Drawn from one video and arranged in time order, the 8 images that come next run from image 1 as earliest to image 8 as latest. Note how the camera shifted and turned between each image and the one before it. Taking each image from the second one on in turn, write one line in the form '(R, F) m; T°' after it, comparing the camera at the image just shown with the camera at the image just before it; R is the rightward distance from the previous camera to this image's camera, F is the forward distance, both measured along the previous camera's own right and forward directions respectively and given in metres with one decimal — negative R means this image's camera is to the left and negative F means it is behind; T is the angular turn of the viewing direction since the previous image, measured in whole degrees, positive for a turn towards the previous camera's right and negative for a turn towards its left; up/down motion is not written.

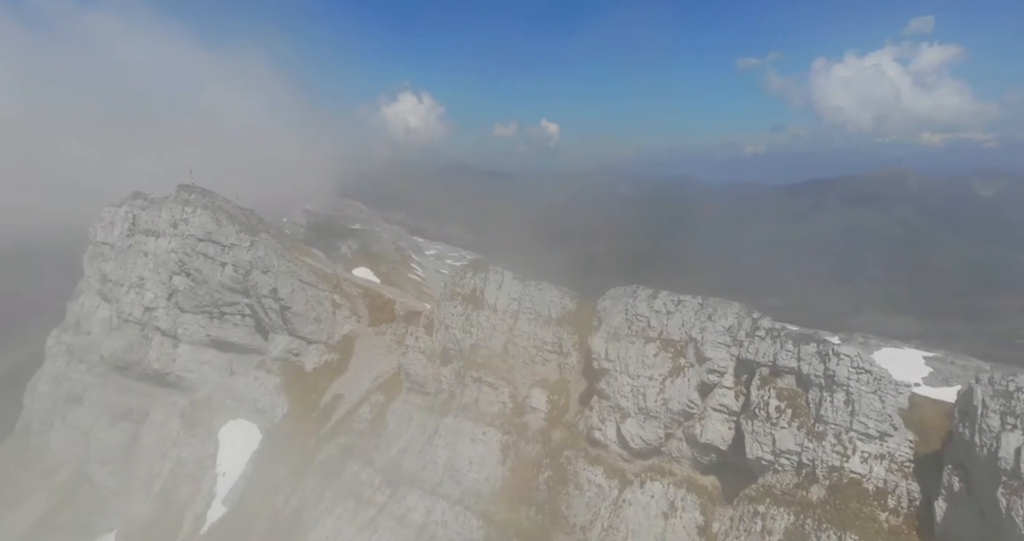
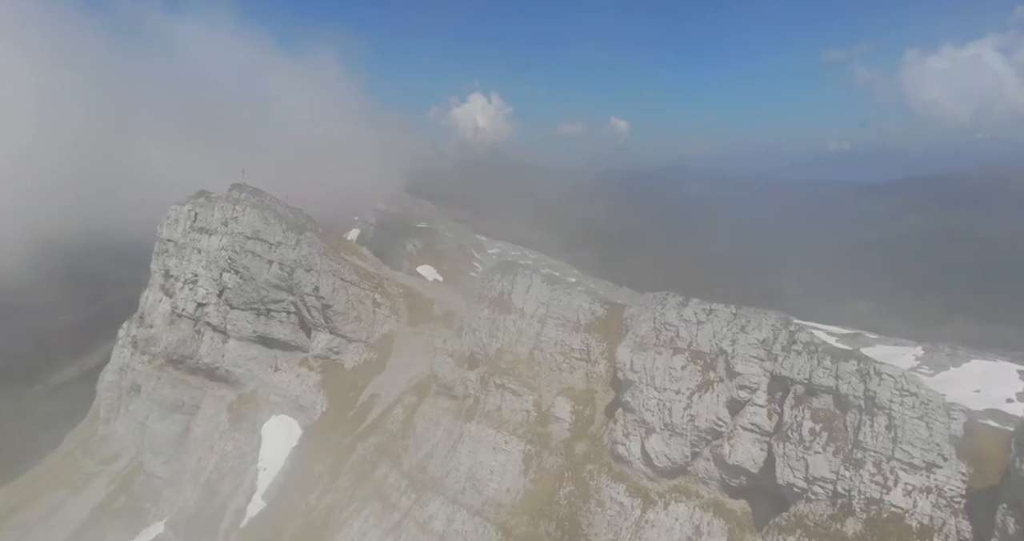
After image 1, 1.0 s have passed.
(+3.3, +2.1) m; -6°
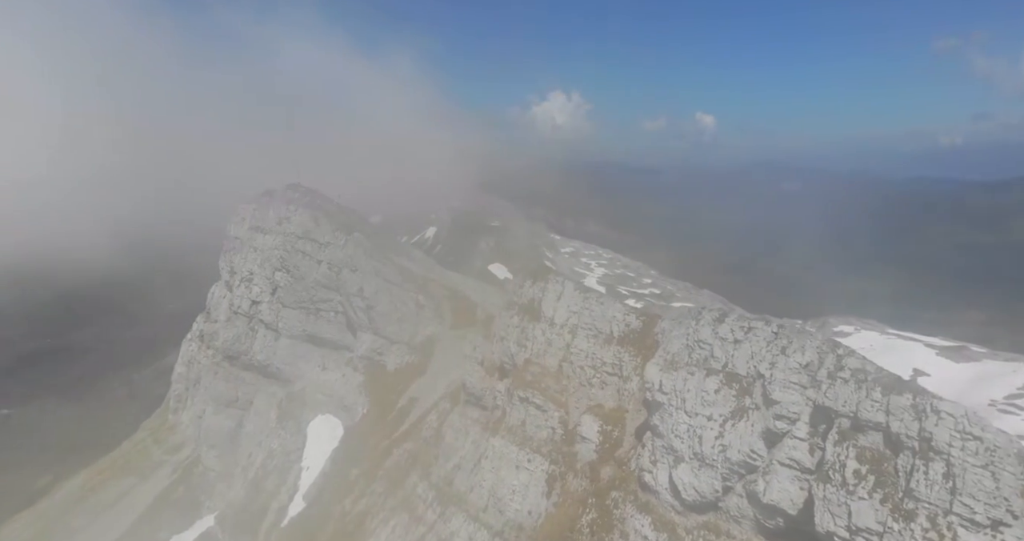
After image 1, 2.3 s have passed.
(+4.0, +3.2) m; -7°
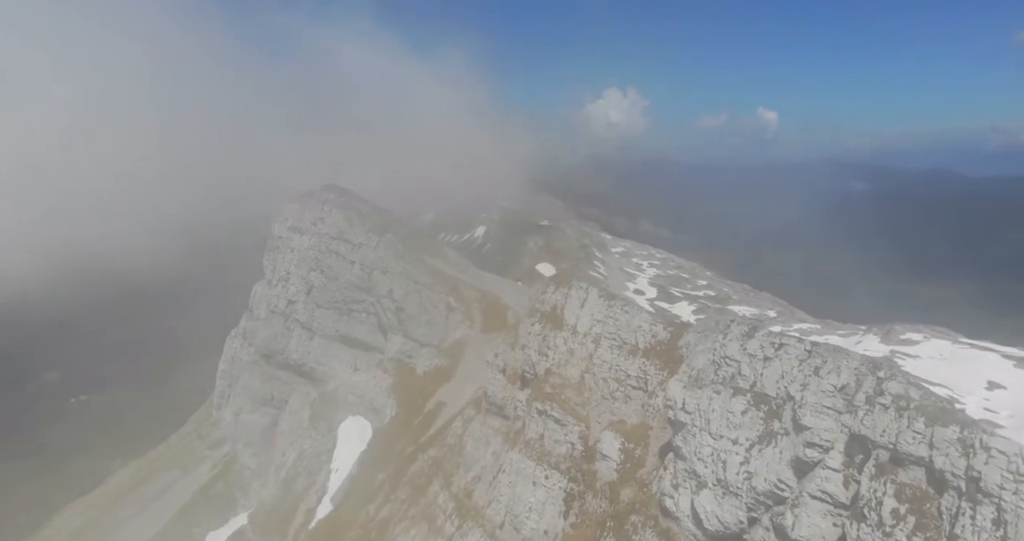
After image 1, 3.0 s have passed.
(+2.5, +2.3) m; -5°
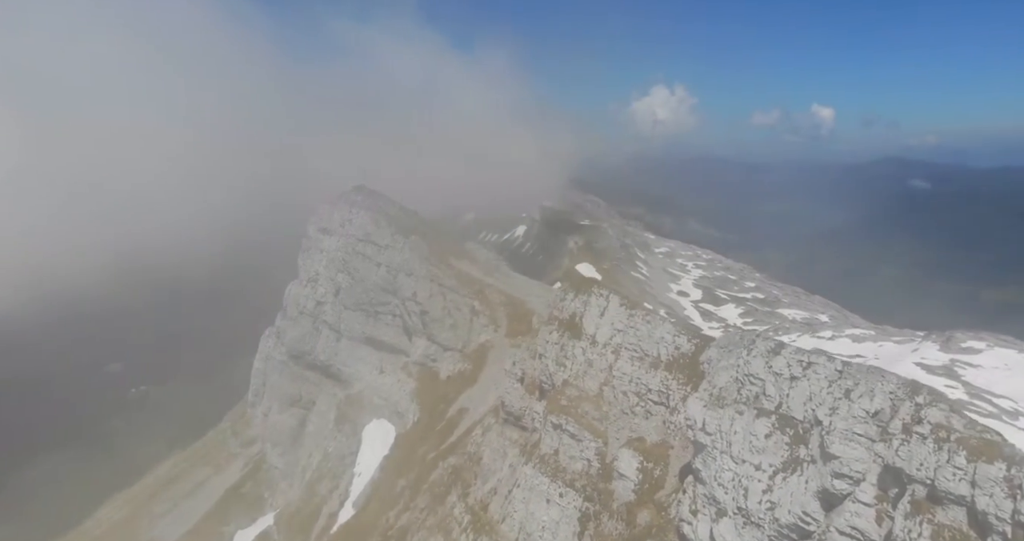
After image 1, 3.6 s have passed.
(+2.0, +2.1) m; -4°
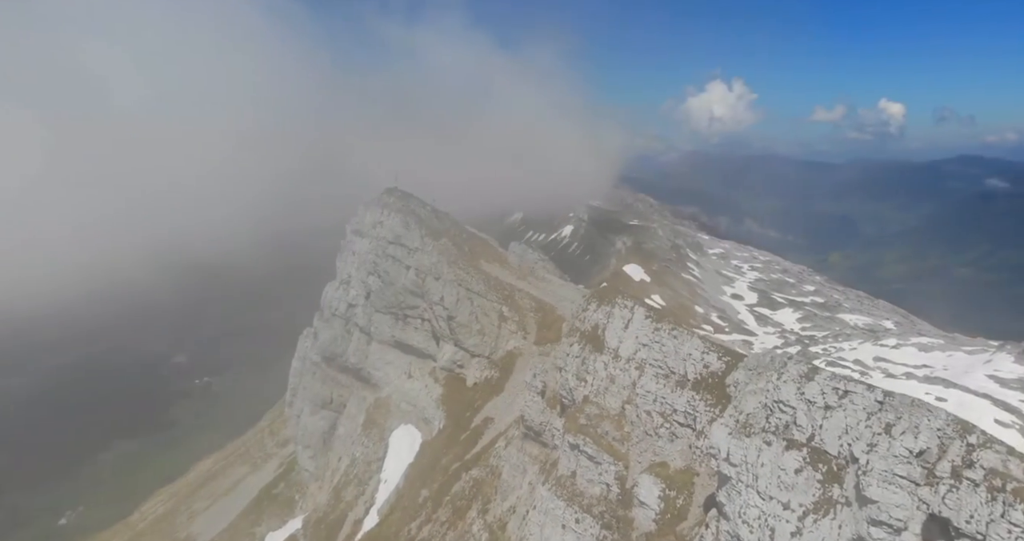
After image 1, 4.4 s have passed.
(+2.3, +2.6) m; -5°
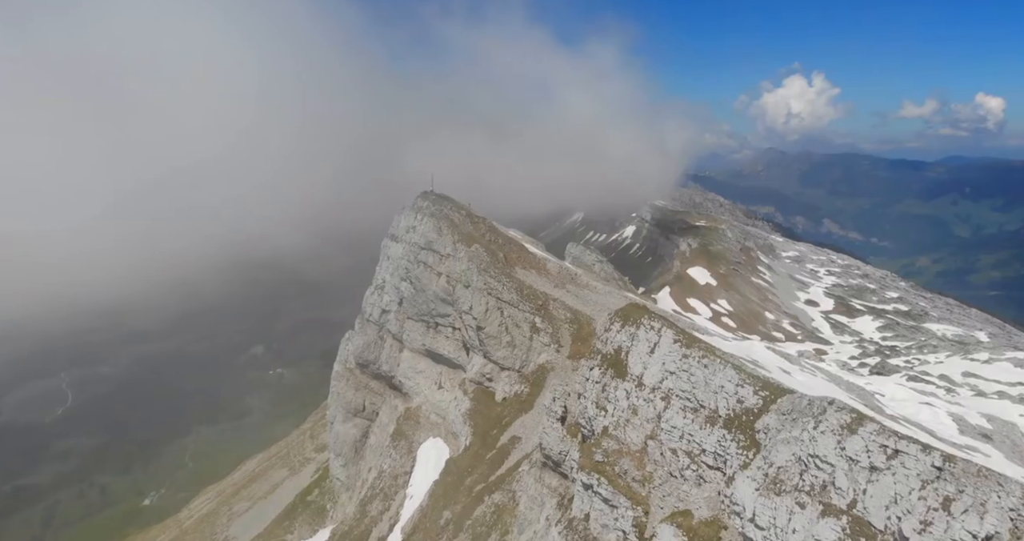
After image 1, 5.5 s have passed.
(+3.3, +4.4) m; -6°
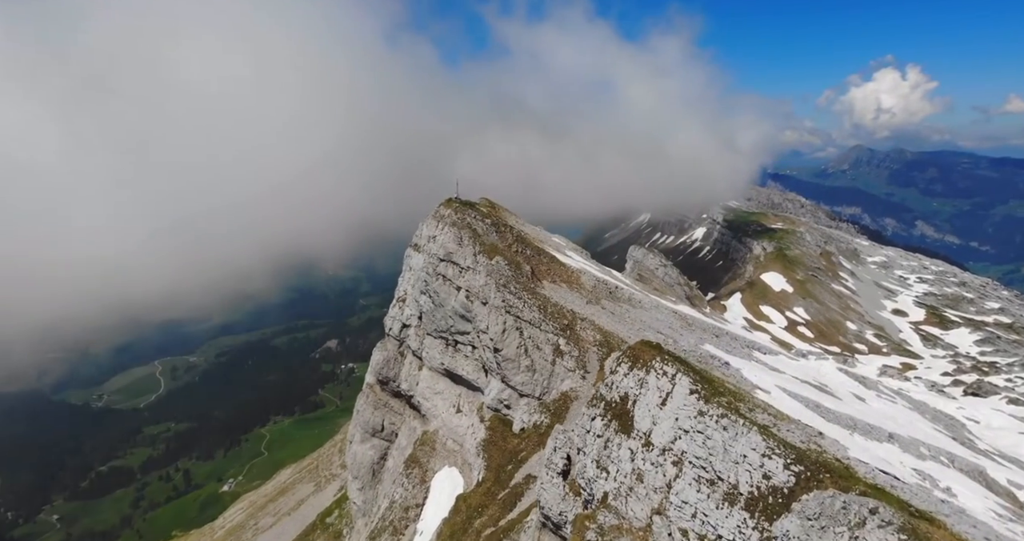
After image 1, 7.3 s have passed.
(+4.7, +7.3) m; -6°
